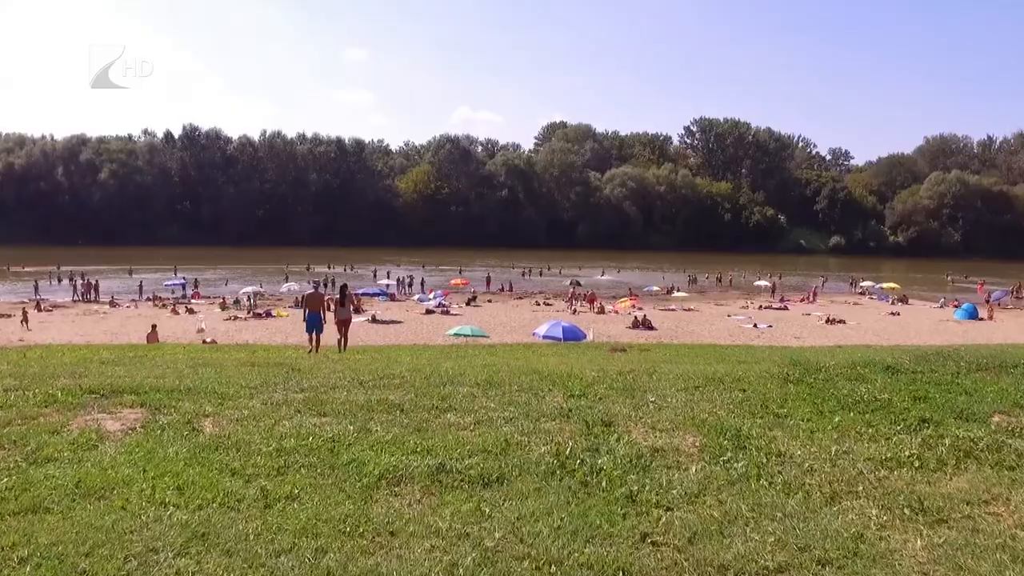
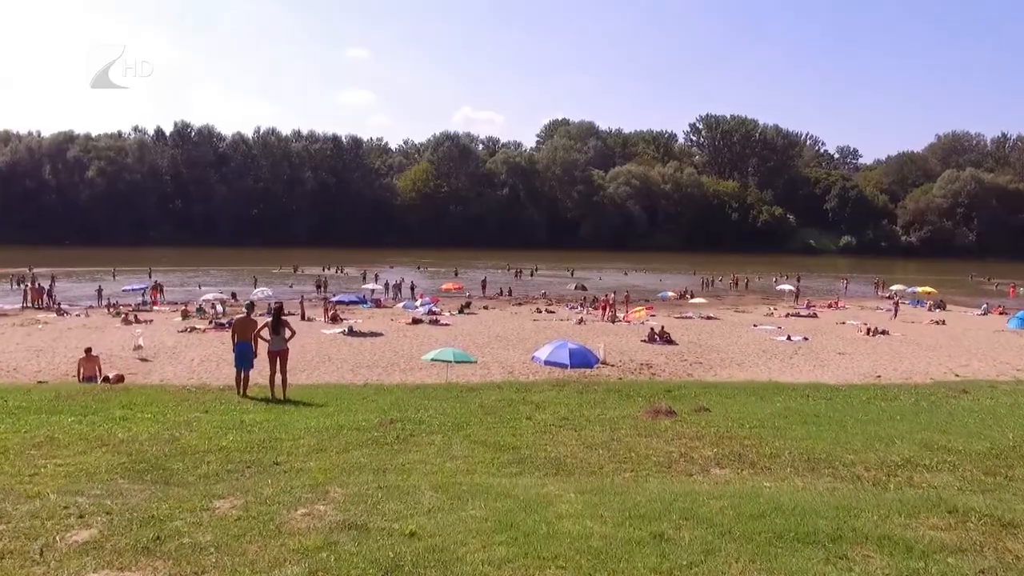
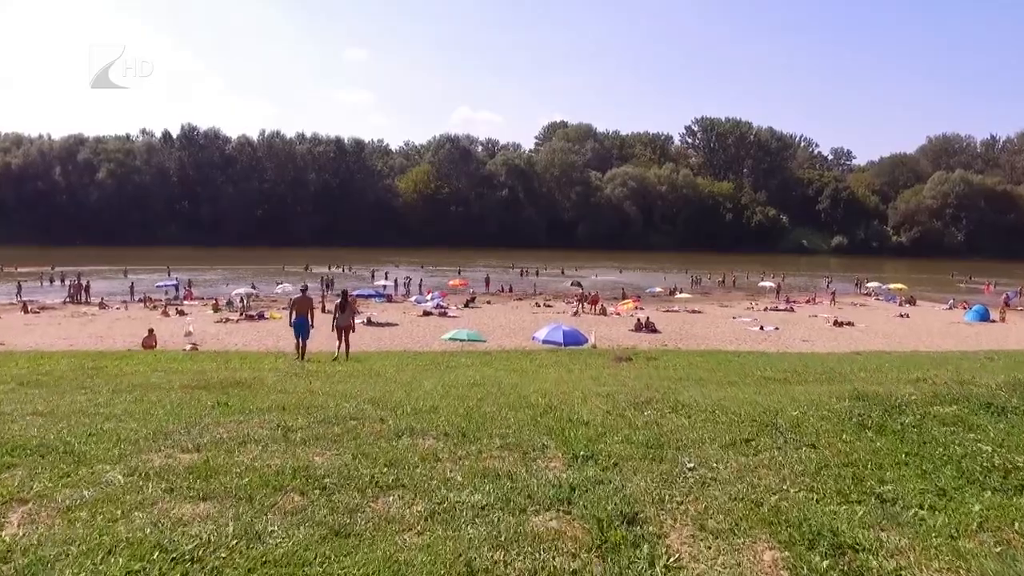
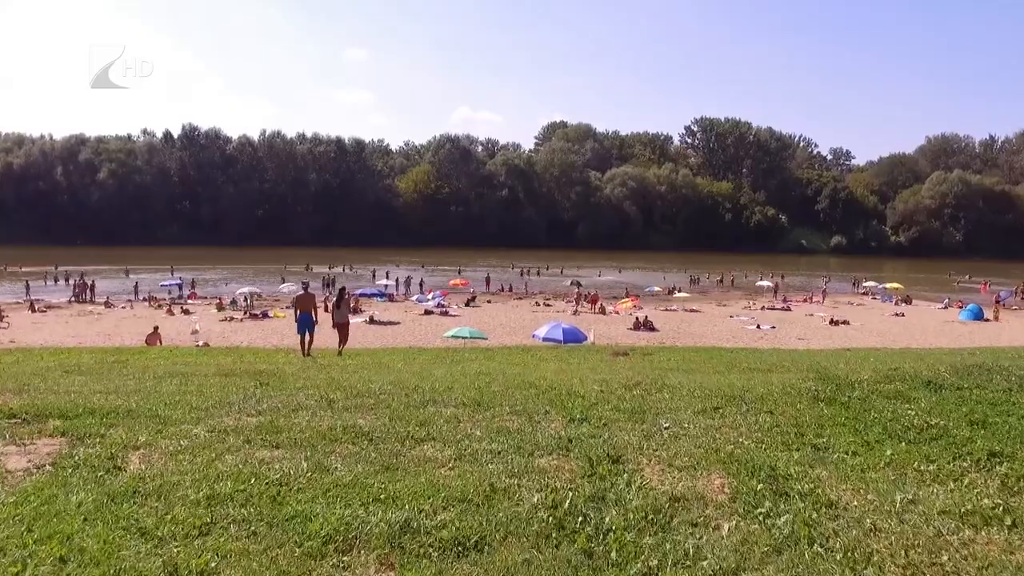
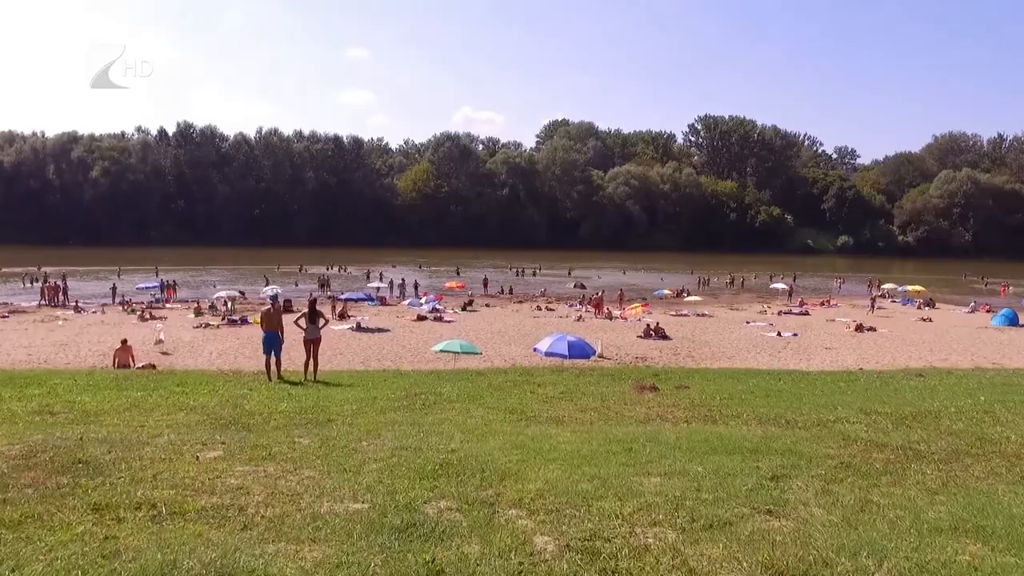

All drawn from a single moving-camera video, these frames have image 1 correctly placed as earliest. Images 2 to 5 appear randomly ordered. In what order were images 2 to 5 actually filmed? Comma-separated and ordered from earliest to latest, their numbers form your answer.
4, 3, 5, 2
